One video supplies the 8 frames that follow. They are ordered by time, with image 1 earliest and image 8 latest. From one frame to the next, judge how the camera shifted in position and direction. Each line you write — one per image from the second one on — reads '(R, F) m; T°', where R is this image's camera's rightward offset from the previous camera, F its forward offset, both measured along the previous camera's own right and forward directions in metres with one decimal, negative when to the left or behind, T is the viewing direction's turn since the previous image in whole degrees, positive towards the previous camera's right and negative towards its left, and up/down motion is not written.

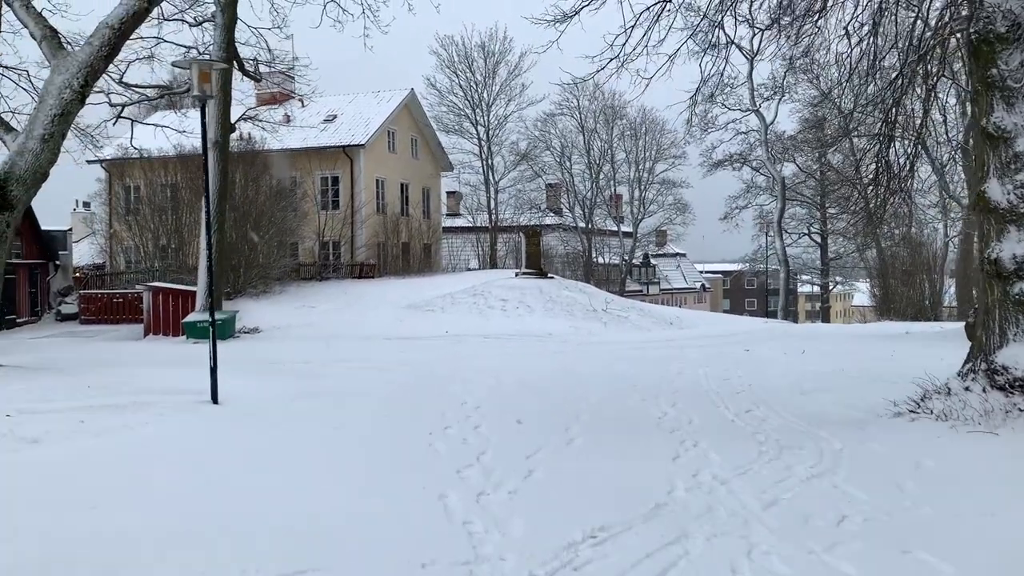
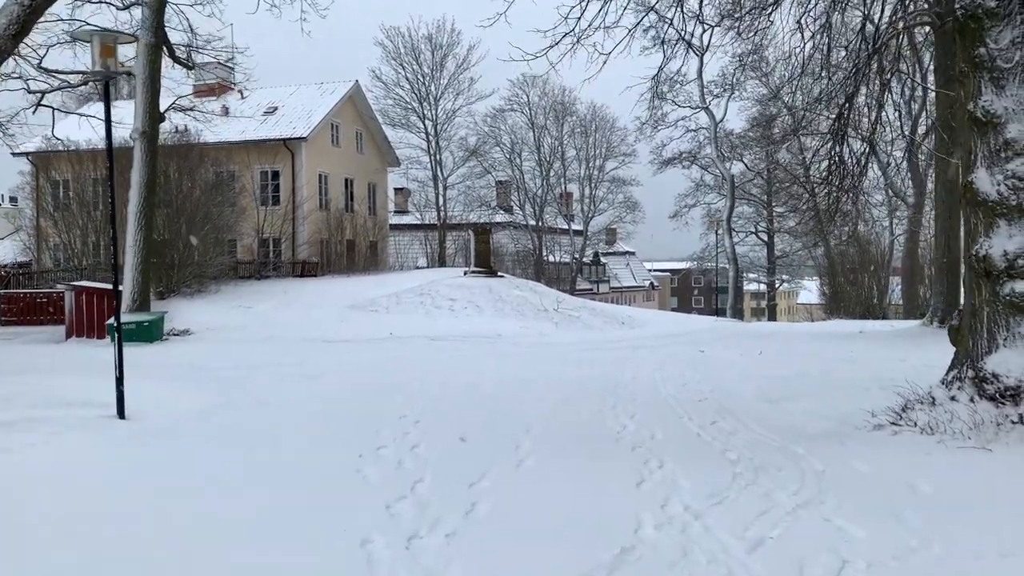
(0.0, +0.6) m; +3°
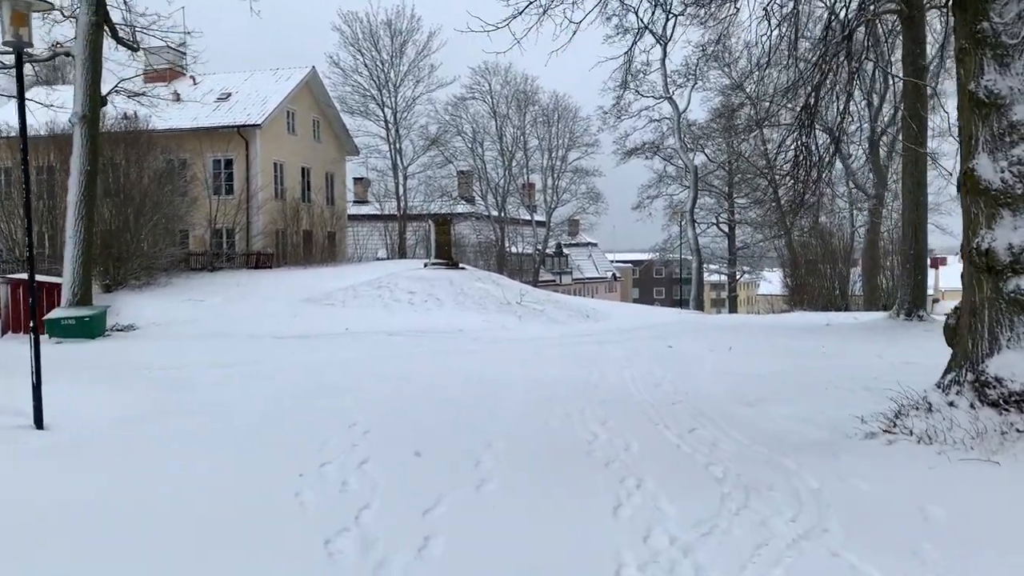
(0.0, +0.5) m; +3°
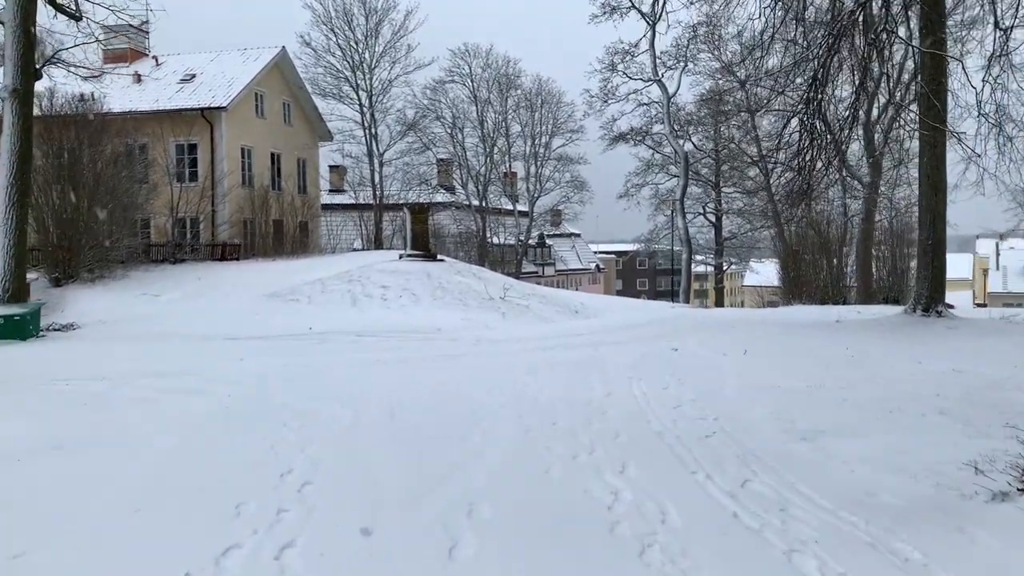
(0.0, +1.2) m; +1°
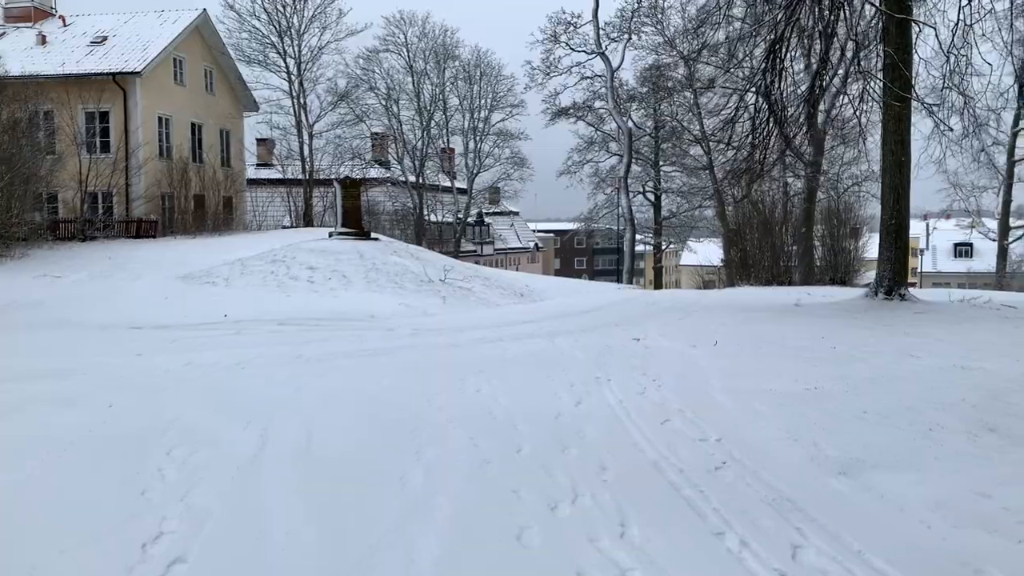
(-0.1, +1.0) m; +4°
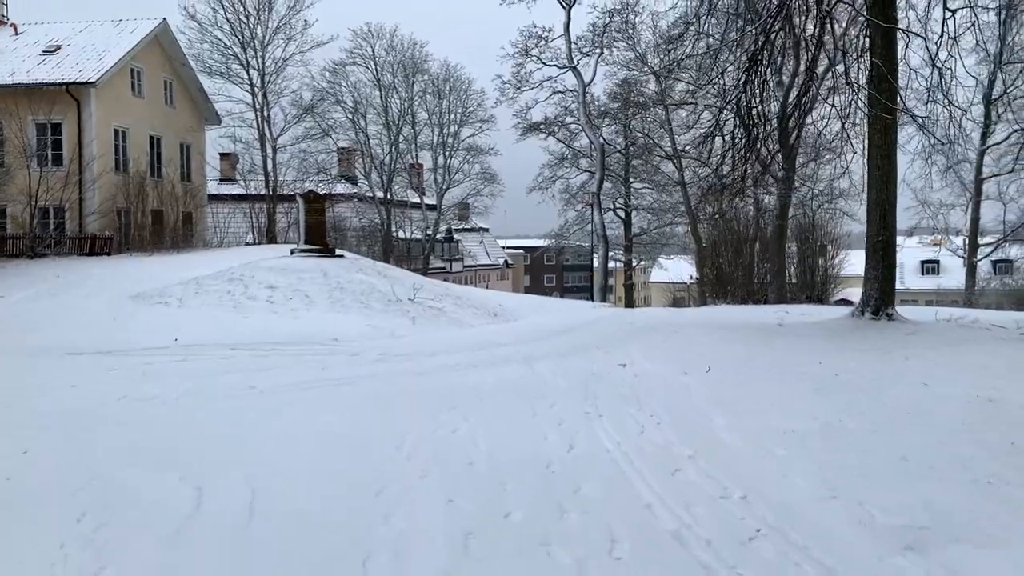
(-0.1, +0.6) m; +2°
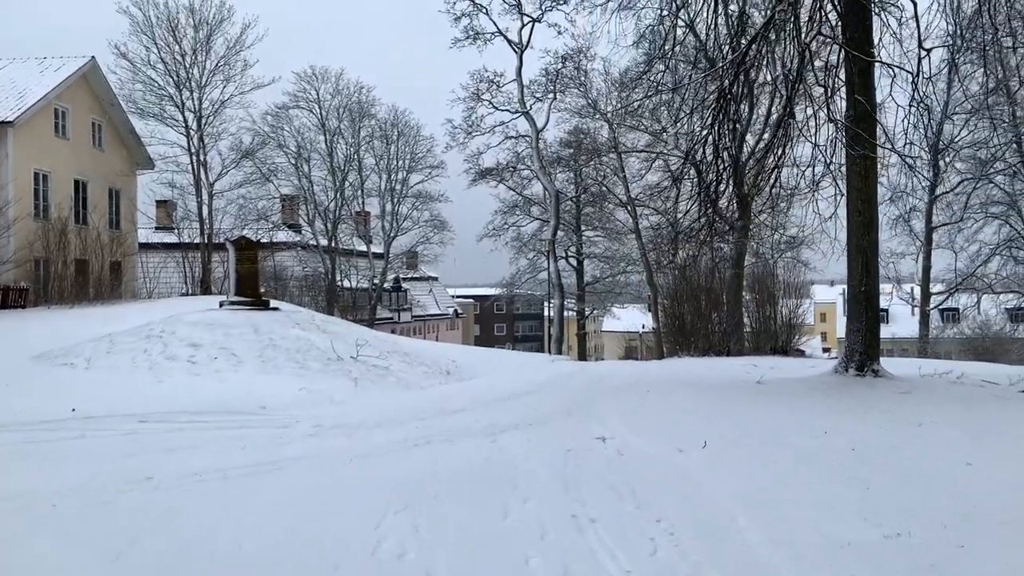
(-0.1, +1.1) m; +3°
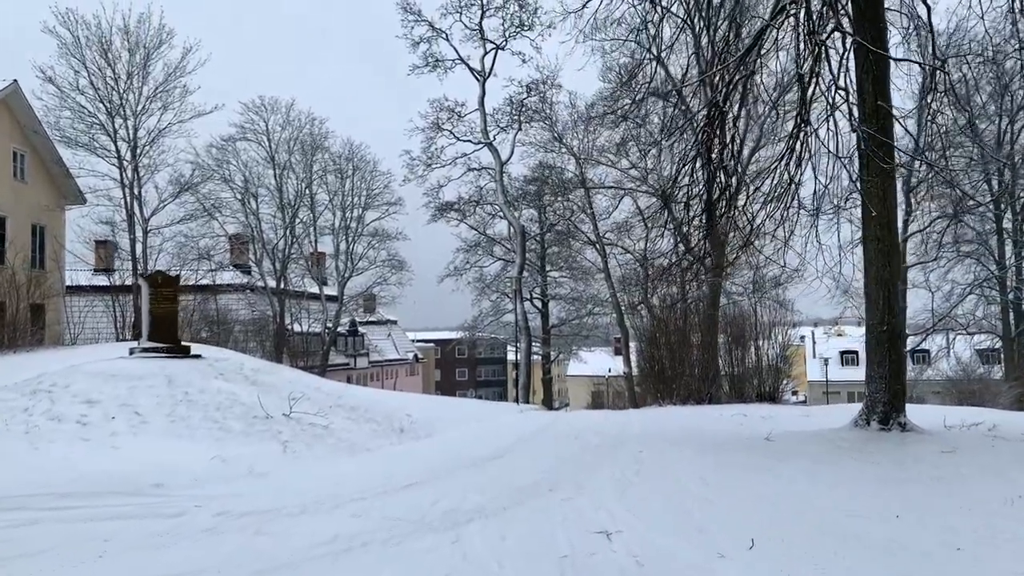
(0.0, +1.6) m; +3°
